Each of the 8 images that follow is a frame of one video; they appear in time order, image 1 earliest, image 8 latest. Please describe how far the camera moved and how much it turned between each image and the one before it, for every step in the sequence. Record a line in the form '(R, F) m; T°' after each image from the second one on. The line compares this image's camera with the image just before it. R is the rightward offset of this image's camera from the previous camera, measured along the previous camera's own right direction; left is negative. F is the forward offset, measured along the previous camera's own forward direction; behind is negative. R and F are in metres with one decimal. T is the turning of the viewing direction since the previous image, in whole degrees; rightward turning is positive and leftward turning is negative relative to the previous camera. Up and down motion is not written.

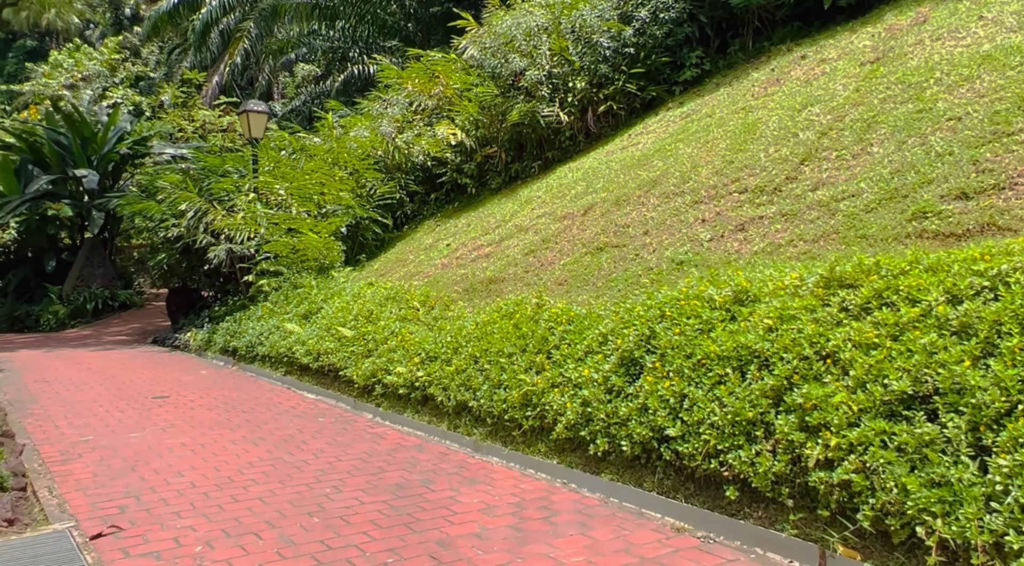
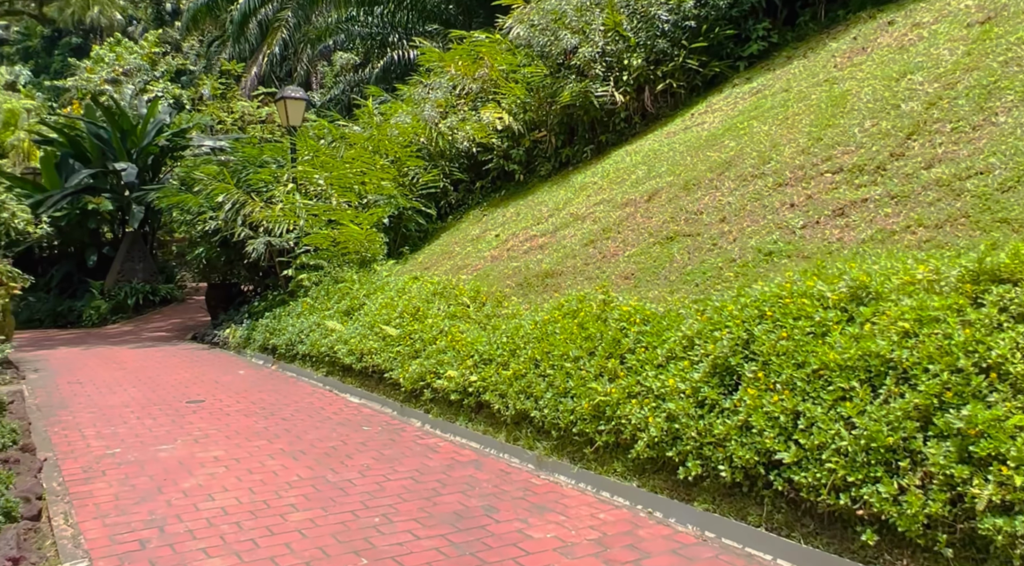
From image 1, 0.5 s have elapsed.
(-0.2, +0.6) m; -3°
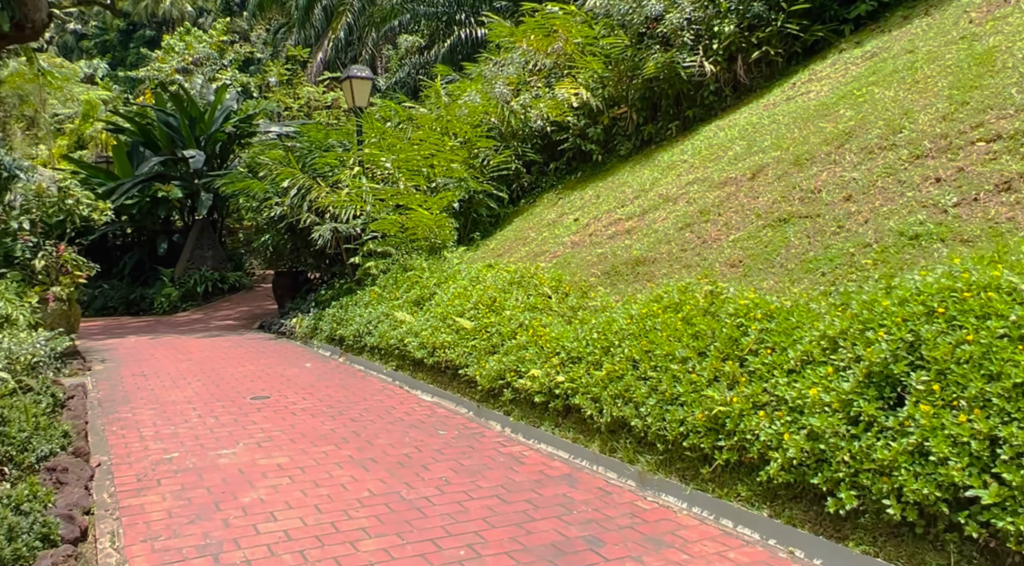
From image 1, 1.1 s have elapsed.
(-0.2, +0.6) m; -4°
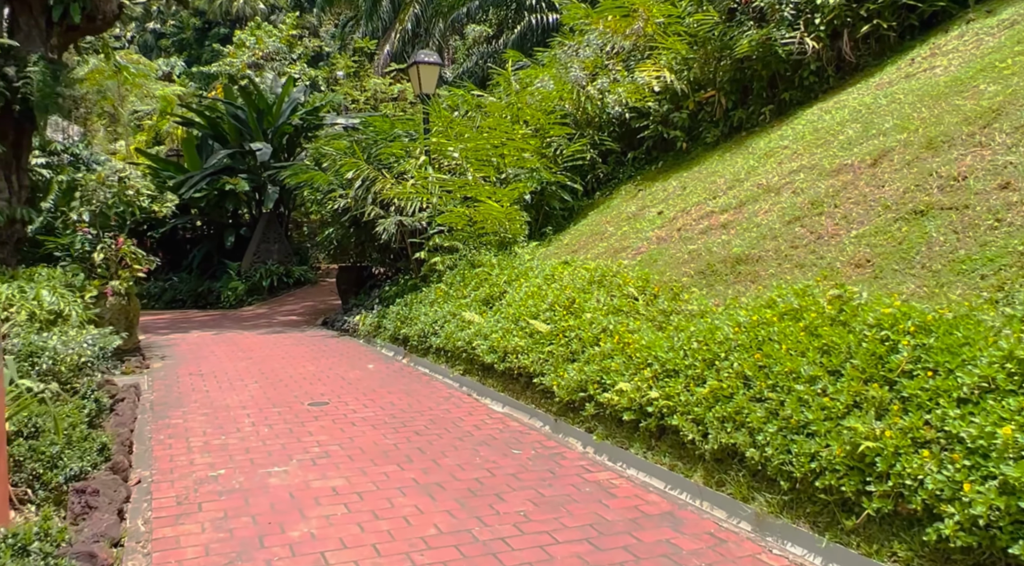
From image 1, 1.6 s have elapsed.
(-0.1, +0.7) m; -4°
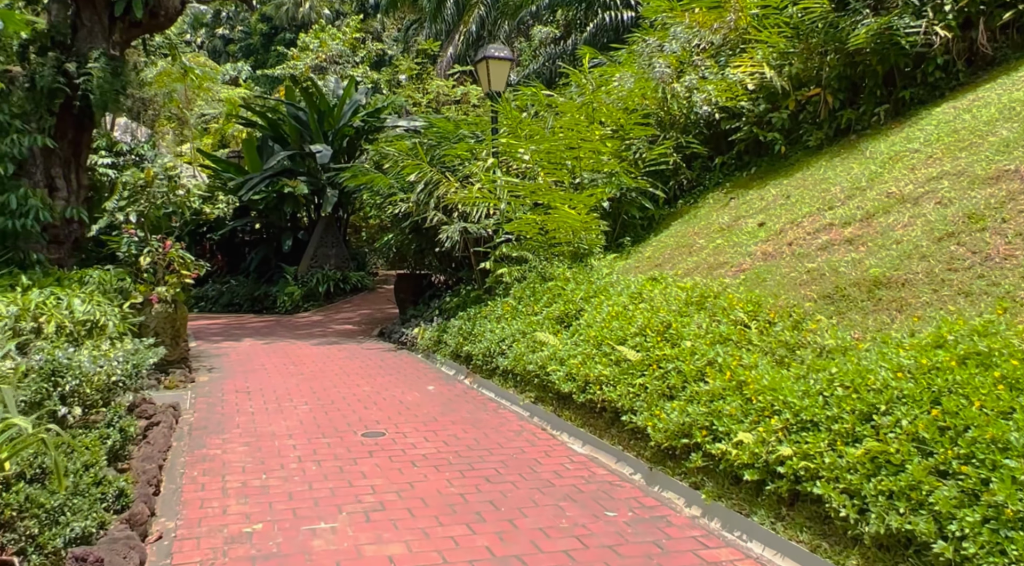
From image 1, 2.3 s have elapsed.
(-0.2, +0.8) m; -4°
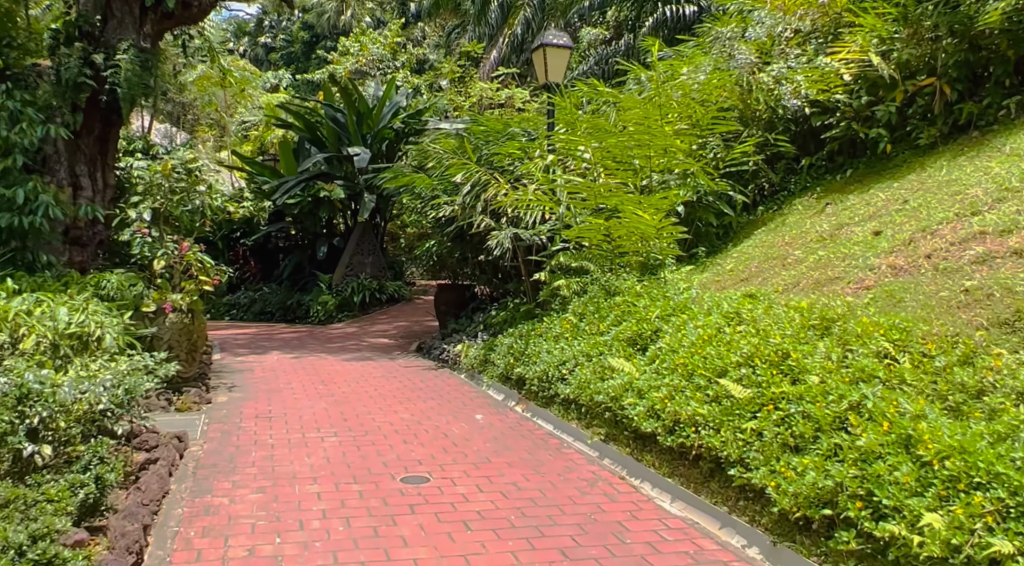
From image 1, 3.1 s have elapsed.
(-0.2, +1.0) m; -2°
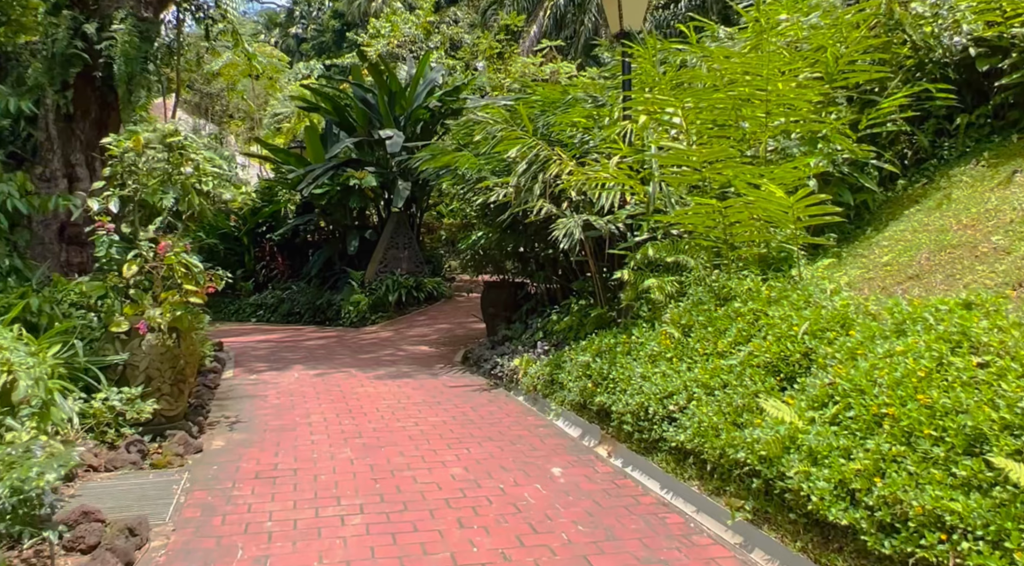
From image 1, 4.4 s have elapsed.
(-0.3, +1.8) m; -2°
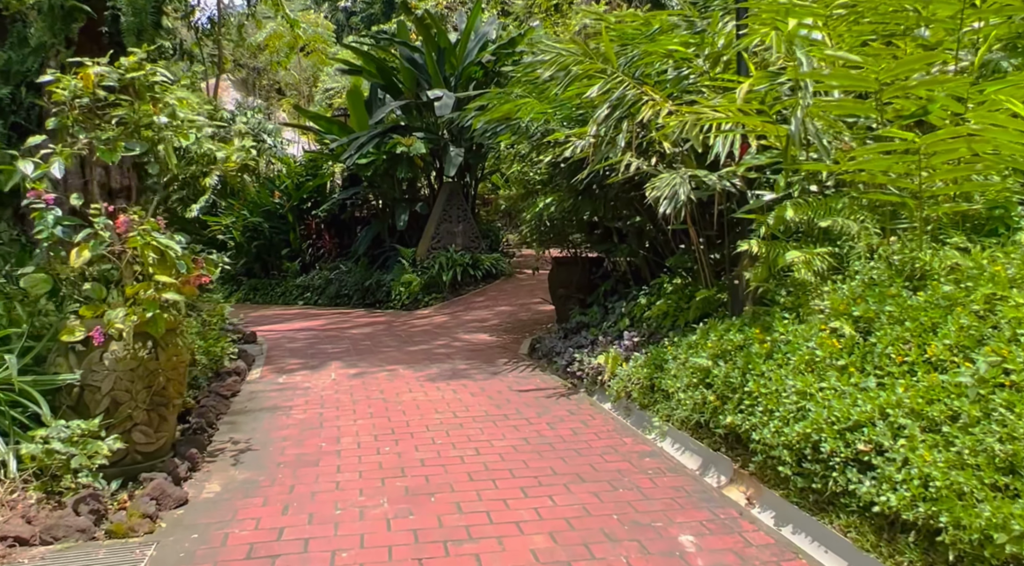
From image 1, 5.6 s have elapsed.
(-0.2, +1.6) m; -4°
